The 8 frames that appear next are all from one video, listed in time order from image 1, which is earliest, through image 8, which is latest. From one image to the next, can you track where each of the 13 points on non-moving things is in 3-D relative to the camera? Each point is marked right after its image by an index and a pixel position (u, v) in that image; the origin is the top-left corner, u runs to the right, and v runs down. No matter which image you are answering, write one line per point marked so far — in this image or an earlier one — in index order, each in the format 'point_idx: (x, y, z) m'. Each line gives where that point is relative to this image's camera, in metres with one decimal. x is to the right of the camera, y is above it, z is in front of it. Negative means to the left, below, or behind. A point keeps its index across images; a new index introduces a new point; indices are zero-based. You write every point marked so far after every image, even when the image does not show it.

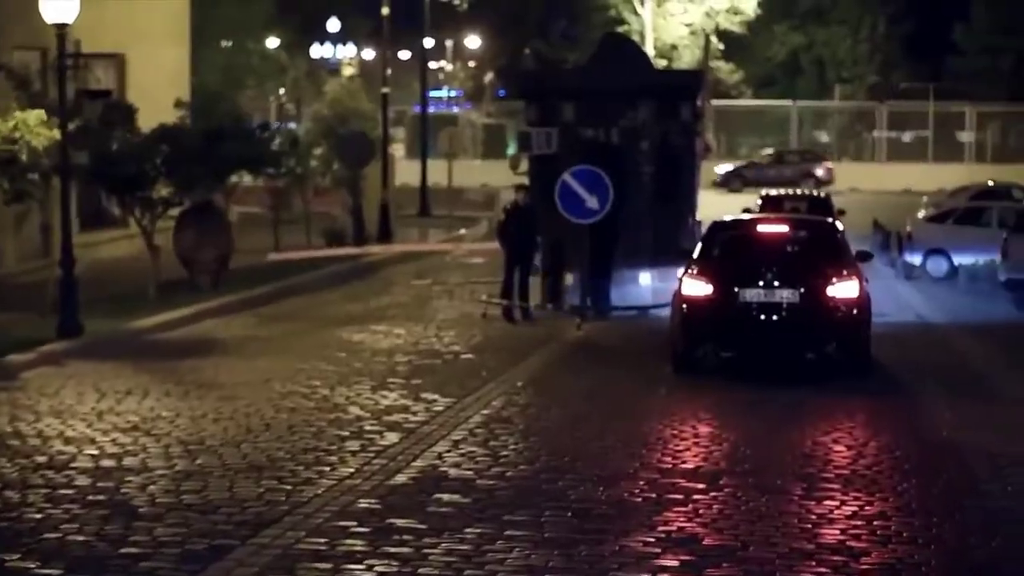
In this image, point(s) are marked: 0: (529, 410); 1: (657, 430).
0: (+0.1, -0.8, +13.9) m
1: (+0.9, -0.9, +13.1) m
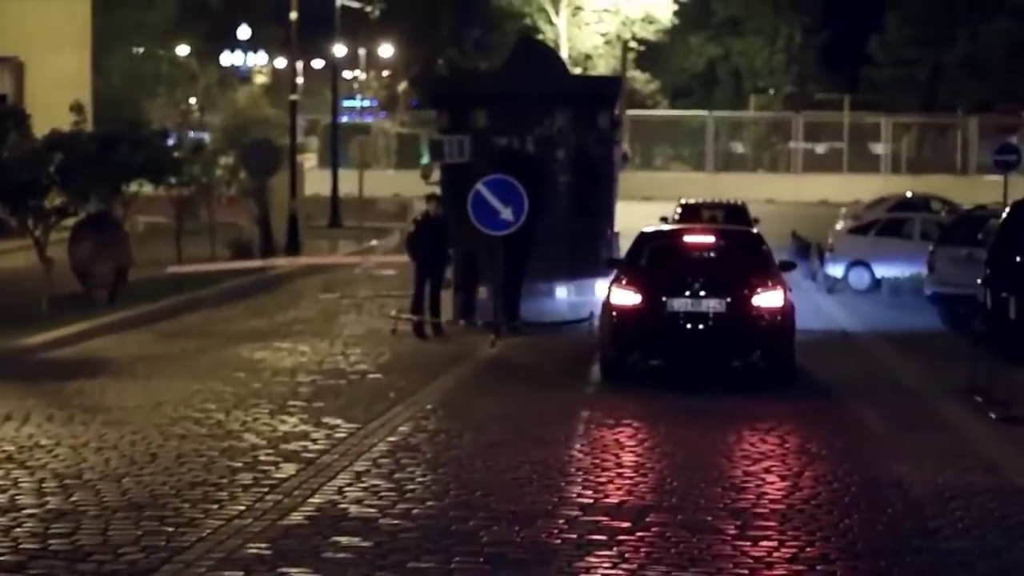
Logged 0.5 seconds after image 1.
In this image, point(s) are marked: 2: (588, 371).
0: (-0.4, -0.9, +12.9) m
1: (+0.4, -1.0, +12.2) m
2: (+0.7, -0.7, +18.3) m
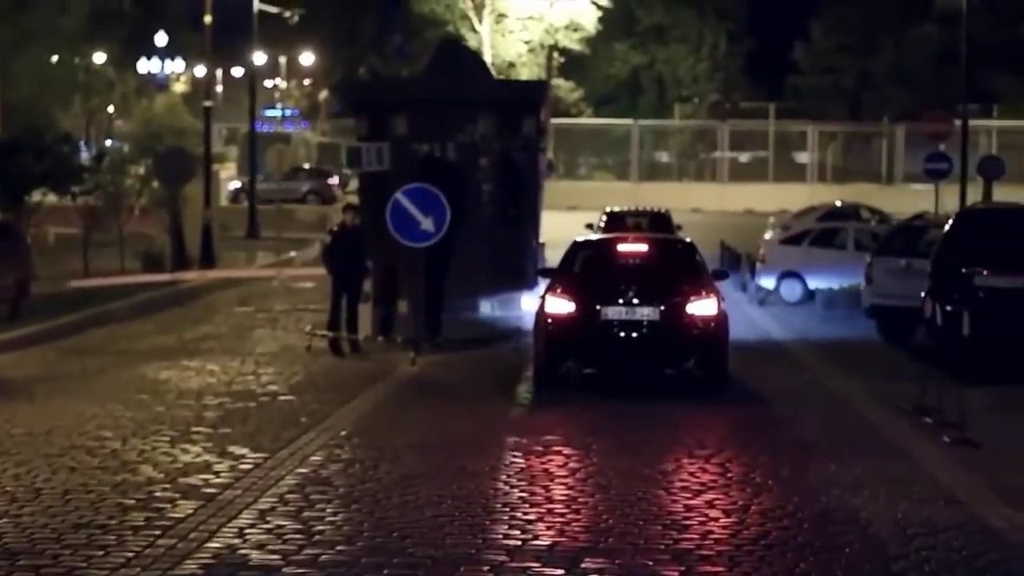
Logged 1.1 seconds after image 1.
0: (-0.9, -1.0, +11.9) m
1: (0.0, -1.1, +11.2) m
2: (0.0, -0.8, +17.3) m
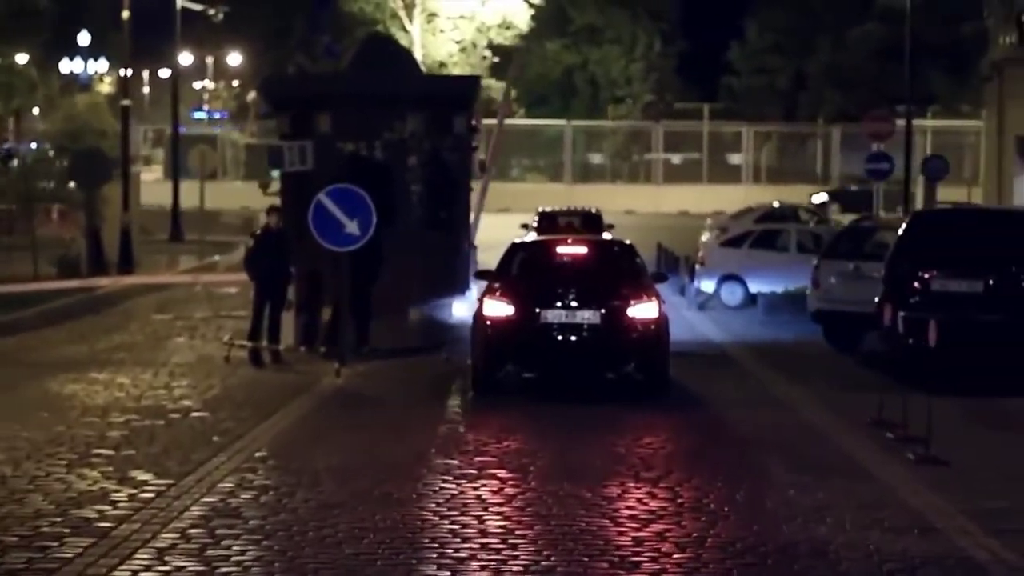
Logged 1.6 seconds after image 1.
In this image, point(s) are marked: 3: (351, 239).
0: (-1.2, -1.1, +10.8) m
1: (-0.4, -1.1, +10.1) m
2: (-0.5, -0.9, +16.2) m
3: (-1.4, +0.4, +18.3) m
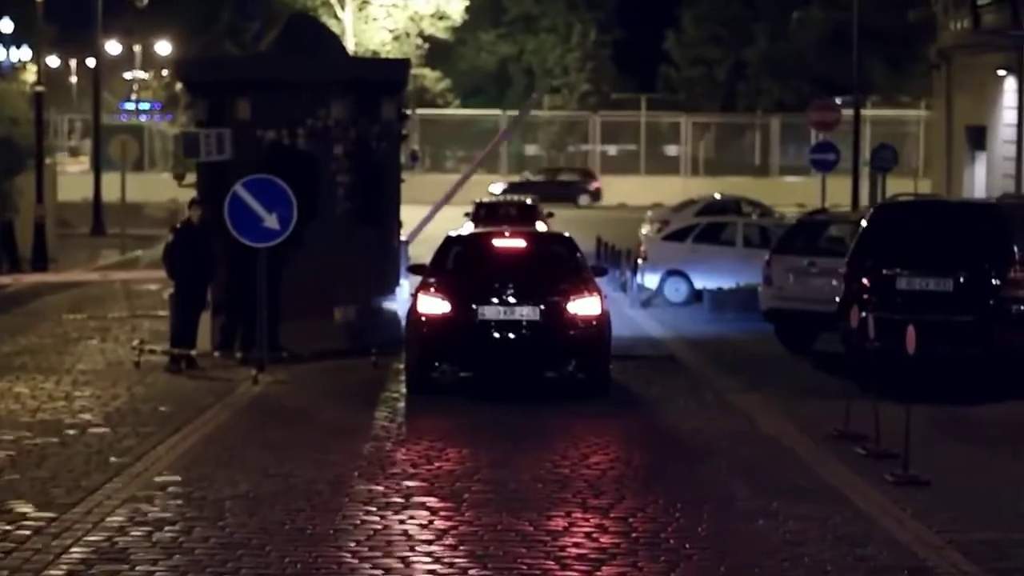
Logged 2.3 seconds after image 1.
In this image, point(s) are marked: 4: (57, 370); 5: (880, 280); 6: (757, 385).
0: (-1.5, -1.1, +9.4) m
1: (-0.7, -1.1, +8.7) m
2: (-1.0, -0.9, +14.8) m
3: (-1.9, +0.4, +16.9) m
4: (-3.7, -0.7, +17.5) m
5: (+2.8, +0.1, +16.2) m
6: (+2.0, -0.8, +17.6) m
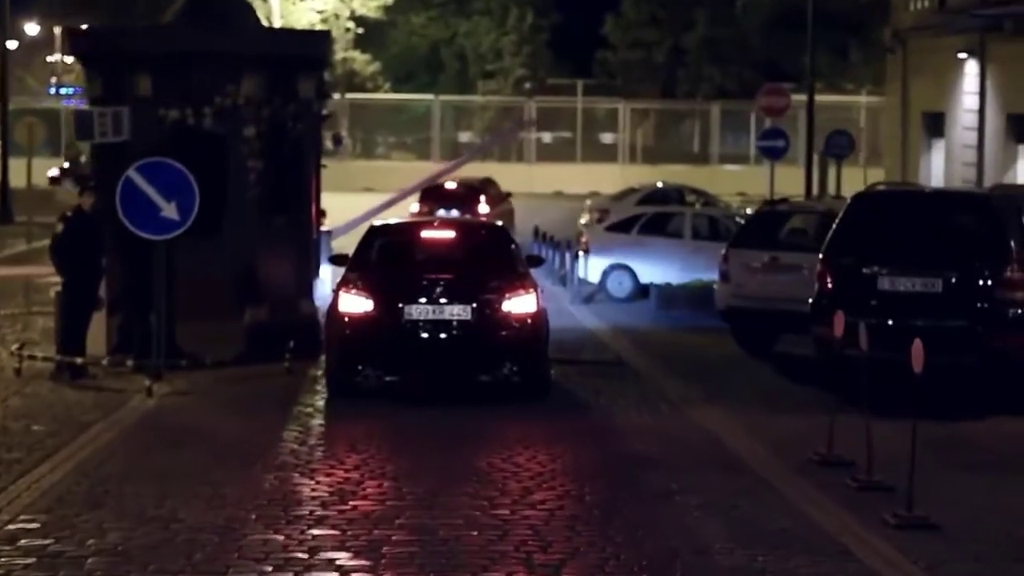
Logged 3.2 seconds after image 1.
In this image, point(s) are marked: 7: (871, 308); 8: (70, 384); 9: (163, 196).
0: (-1.8, -1.1, +7.4) m
1: (-0.9, -1.2, +6.8) m
2: (-1.4, -0.9, +12.8) m
3: (-2.4, +0.4, +14.9) m
4: (-4.3, -0.7, +15.4) m
5: (+2.3, +0.1, +14.3) m
6: (+1.5, -0.8, +15.7) m
7: (+2.4, -0.1, +14.2) m
8: (-3.2, -0.7, +15.3) m
9: (-2.4, +0.6, +14.8) m
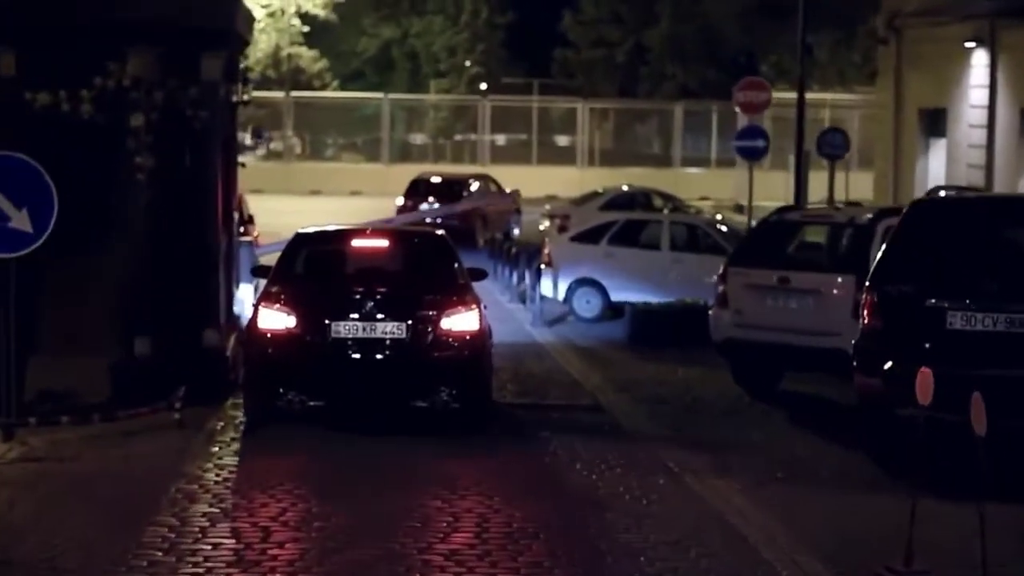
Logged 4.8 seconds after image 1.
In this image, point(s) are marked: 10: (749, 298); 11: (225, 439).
0: (-1.9, -1.3, +4.0) m
1: (-1.0, -1.3, +3.4) m
2: (-1.6, -1.1, +9.4) m
3: (-2.7, +0.3, +11.4) m
4: (-4.5, -0.8, +12.0) m
5: (+2.1, -0.1, +11.0) m
6: (+1.2, -1.0, +12.4) m
7: (+2.2, -0.3, +10.9) m
8: (-3.5, -0.8, +11.8) m
9: (-2.7, +0.5, +11.4) m
10: (+1.7, -0.1, +15.2) m
11: (-1.7, -0.9, +12.2) m
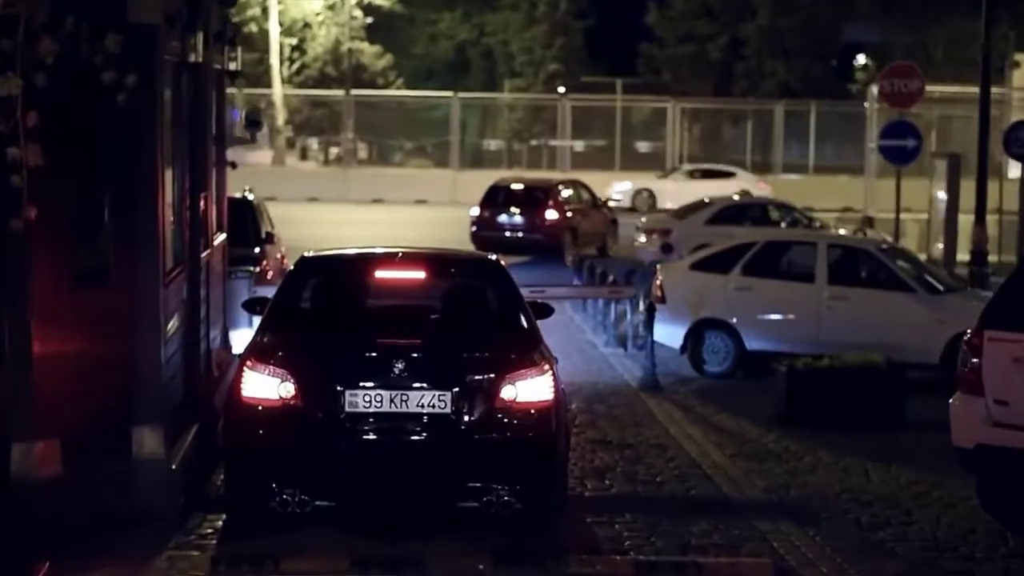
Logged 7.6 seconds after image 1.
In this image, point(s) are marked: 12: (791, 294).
0: (-1.8, -1.6, -1.7) m
1: (-0.9, -1.6, -2.4) m
2: (-1.3, -1.4, +3.7) m
3: (-2.2, 0.0, +5.7) m
4: (-4.1, -1.1, +6.3) m
5: (+2.5, -0.4, +5.1) m
6: (+1.7, -1.3, +6.5) m
7: (+2.6, -0.6, +5.0) m
8: (-3.1, -1.2, +6.1) m
9: (-2.3, +0.2, +5.7) m
10: (+2.2, -0.4, +9.3) m
11: (-1.3, -1.2, +6.5) m
12: (+2.1, -0.1, +16.2) m
